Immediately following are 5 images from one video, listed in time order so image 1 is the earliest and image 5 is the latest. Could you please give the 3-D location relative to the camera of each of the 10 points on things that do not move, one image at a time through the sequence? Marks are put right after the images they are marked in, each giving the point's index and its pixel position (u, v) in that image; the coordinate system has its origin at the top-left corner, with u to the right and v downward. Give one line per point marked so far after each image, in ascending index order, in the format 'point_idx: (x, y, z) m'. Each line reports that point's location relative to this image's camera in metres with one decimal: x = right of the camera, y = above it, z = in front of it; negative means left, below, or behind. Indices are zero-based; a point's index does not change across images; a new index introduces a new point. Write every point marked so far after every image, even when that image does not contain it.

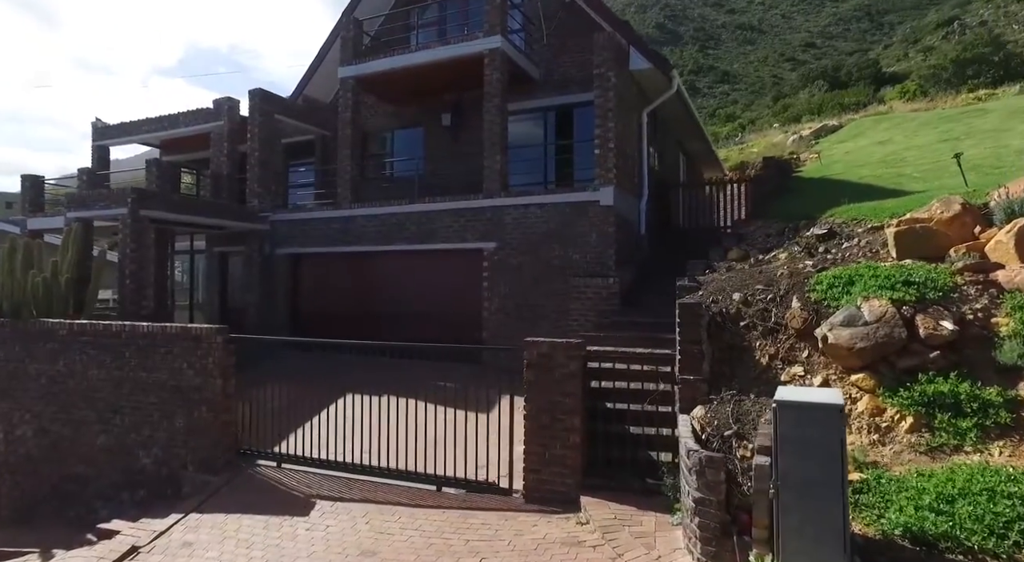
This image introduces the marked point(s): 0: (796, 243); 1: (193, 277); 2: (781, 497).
0: (+3.7, +0.5, +6.9) m
1: (-9.0, +0.1, +15.0) m
2: (+1.5, -1.2, +3.0) m
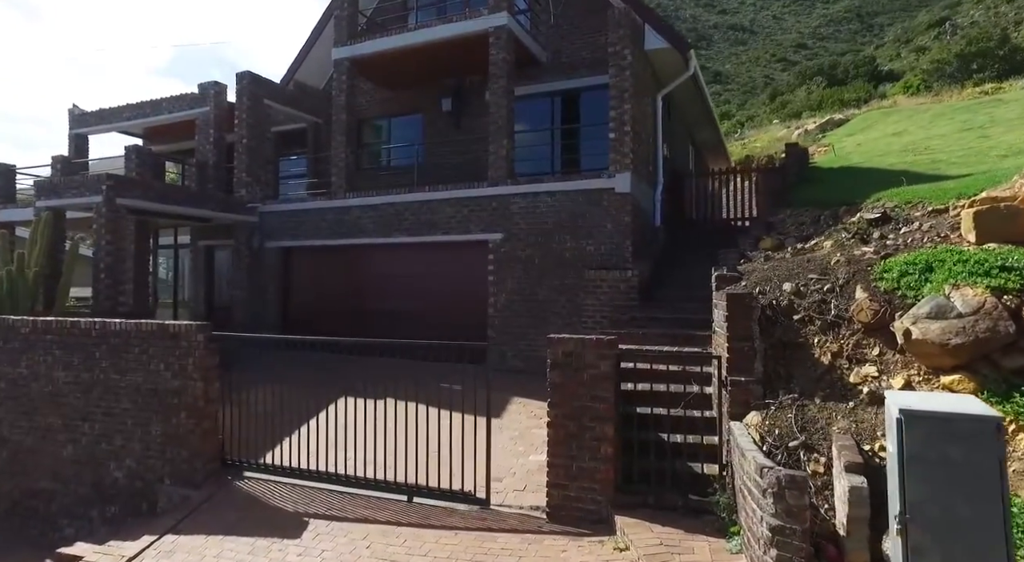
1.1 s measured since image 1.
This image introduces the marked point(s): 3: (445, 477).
0: (+3.9, +0.6, +6.2) m
1: (-8.9, +0.2, +14.1) m
2: (+1.7, -1.1, +2.3) m
3: (-0.8, -2.2, +6.0) m
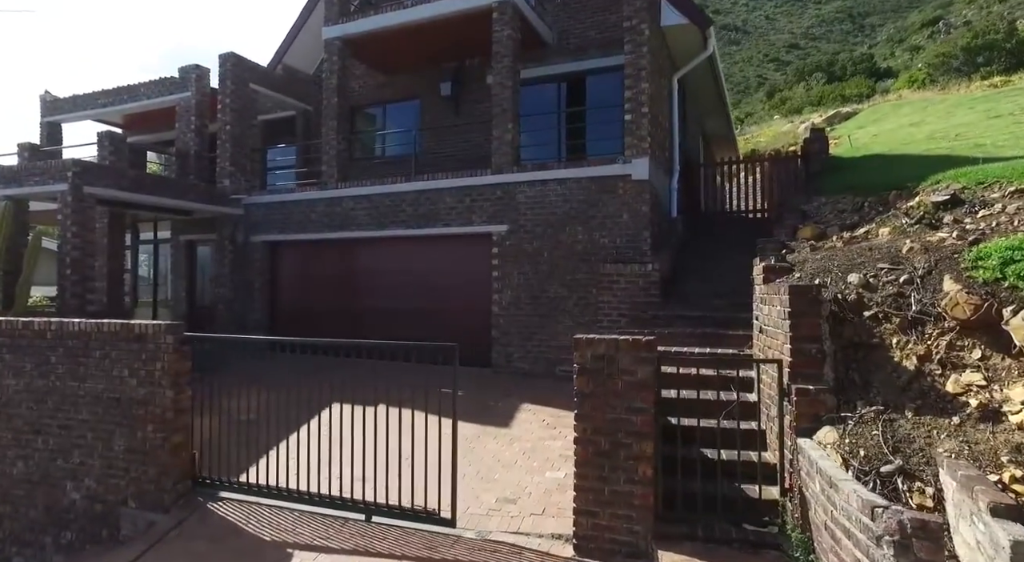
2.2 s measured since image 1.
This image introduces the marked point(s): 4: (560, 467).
0: (+4.0, +0.7, +5.5) m
1: (-8.8, +0.3, +13.3) m
2: (+1.9, -1.0, +1.6) m
3: (-0.7, -2.1, +5.2) m
4: (+0.5, -2.0, +5.8) m
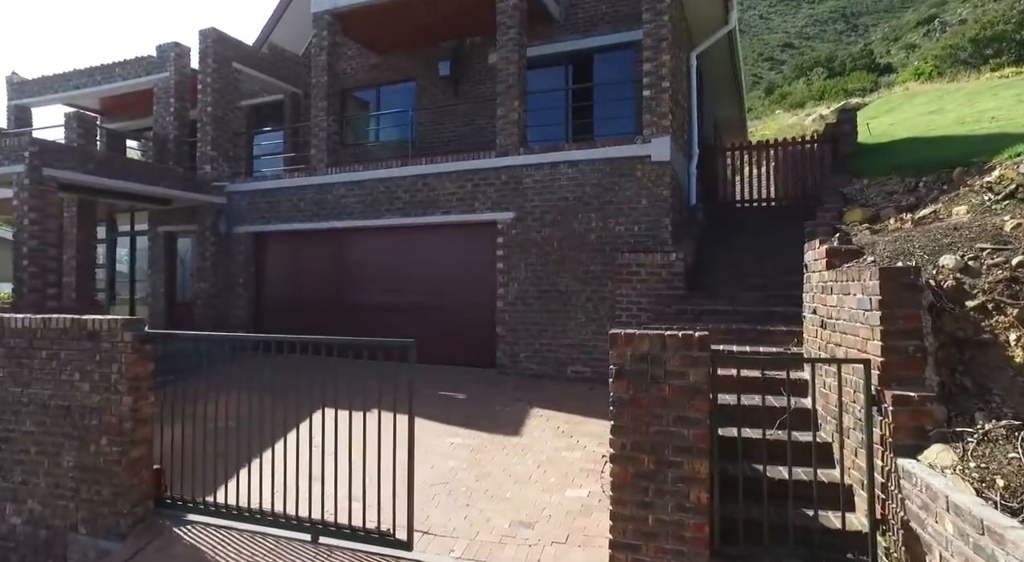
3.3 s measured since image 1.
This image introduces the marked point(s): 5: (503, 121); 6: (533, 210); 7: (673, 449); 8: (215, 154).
0: (+4.1, +0.8, +4.8) m
1: (-8.8, +0.4, +12.4) m
2: (+2.1, -0.9, +0.8) m
3: (-0.6, -2.0, +4.4) m
4: (+0.7, -1.9, +5.0) m
5: (-0.2, +2.5, +8.5) m
6: (+0.3, +1.1, +8.2) m
7: (+1.0, -1.1, +3.4) m
8: (-5.9, +2.5, +10.7) m
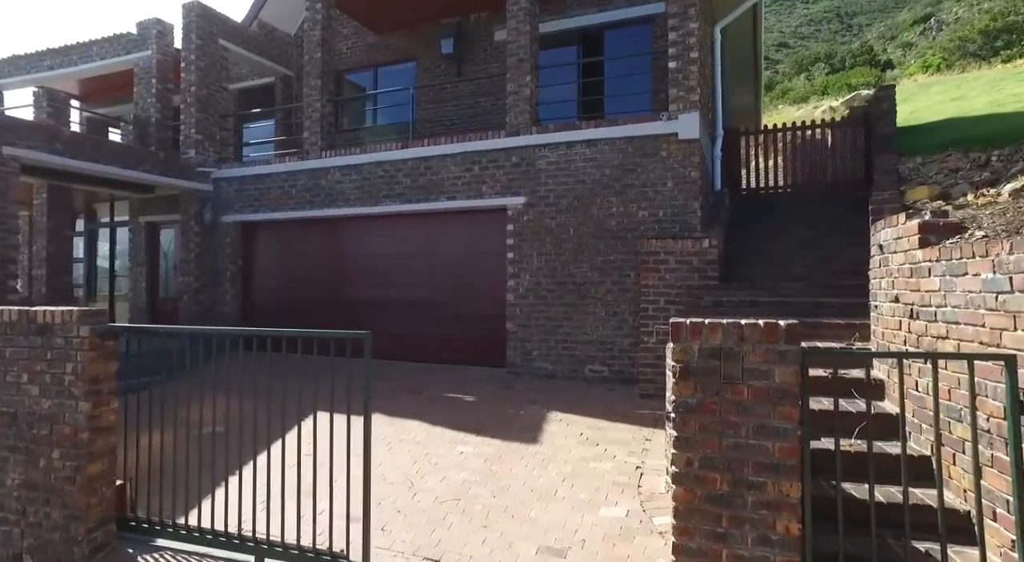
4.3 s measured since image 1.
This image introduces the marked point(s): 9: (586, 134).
0: (+4.3, +0.9, +4.1) m
1: (-8.6, +0.5, +11.6) m
2: (+2.3, -0.8, +0.1) m
3: (-0.4, -1.9, +3.7) m
4: (+0.9, -1.8, +4.3) m
5: (0.0, +2.7, +7.8) m
6: (+0.5, +1.2, +7.5) m
7: (+1.2, -0.9, +2.7) m
8: (-5.8, +2.6, +9.9) m
9: (+1.0, +2.0, +7.3) m
